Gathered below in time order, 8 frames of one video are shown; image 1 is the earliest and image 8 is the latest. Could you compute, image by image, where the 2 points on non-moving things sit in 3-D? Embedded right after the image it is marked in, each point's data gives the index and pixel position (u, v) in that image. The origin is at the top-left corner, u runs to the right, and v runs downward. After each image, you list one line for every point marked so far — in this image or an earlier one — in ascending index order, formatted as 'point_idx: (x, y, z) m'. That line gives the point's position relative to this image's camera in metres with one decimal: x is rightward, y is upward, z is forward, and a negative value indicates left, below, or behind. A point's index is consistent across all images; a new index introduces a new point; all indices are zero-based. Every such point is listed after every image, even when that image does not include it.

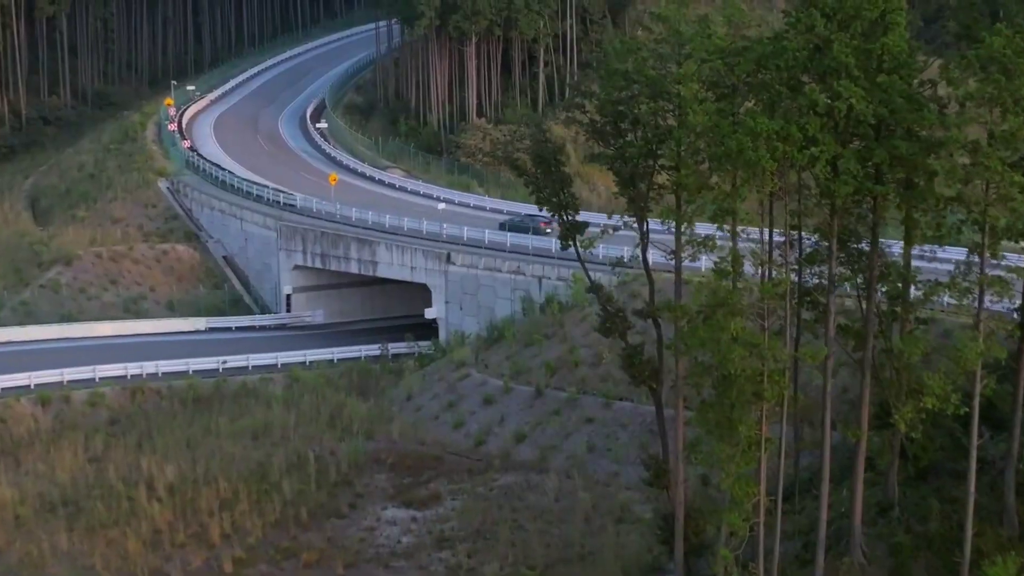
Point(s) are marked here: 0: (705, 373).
0: (+2.5, -1.1, +17.8) m
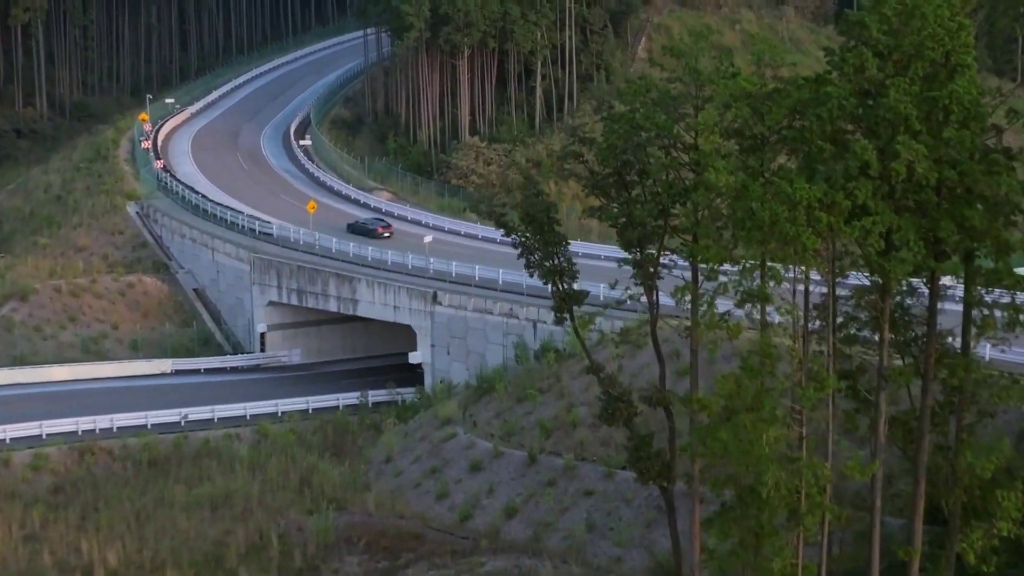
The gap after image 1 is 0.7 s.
0: (+2.3, -2.1, +14.6) m
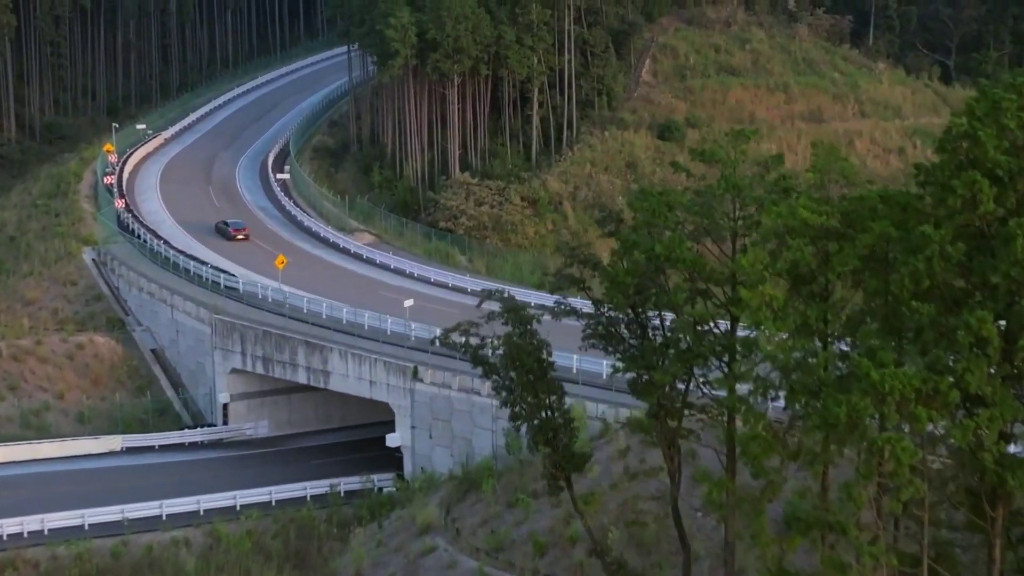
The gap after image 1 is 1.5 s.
0: (+2.1, -3.7, +10.7) m
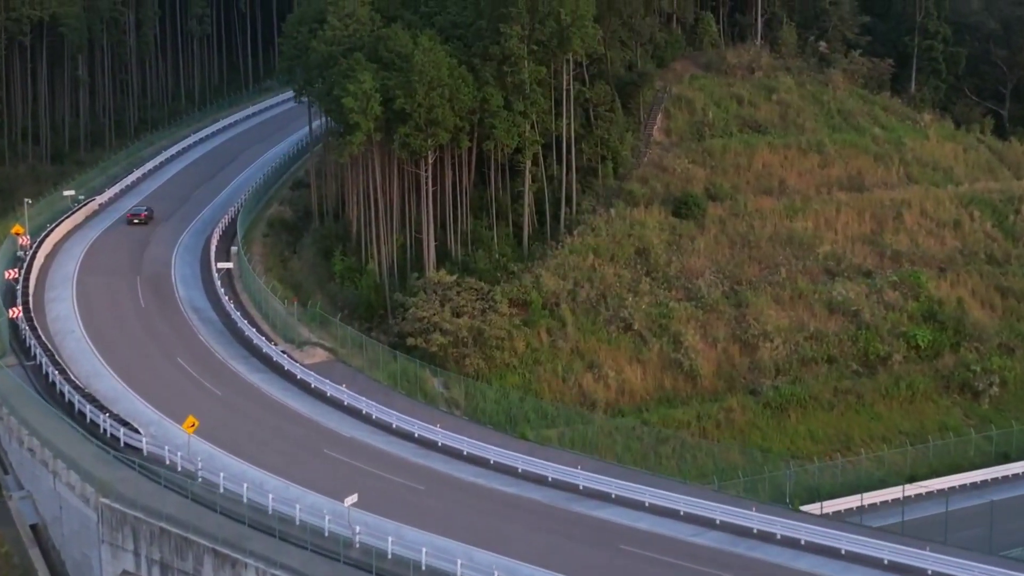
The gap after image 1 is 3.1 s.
0: (+1.7, -6.8, +2.8) m
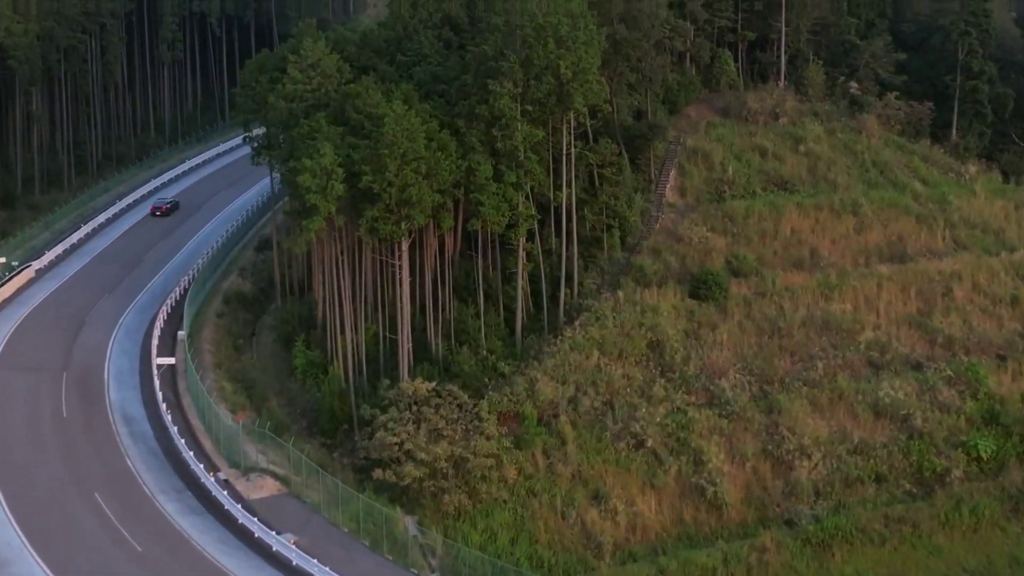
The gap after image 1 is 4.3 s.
0: (+1.5, -9.3, -3.1) m
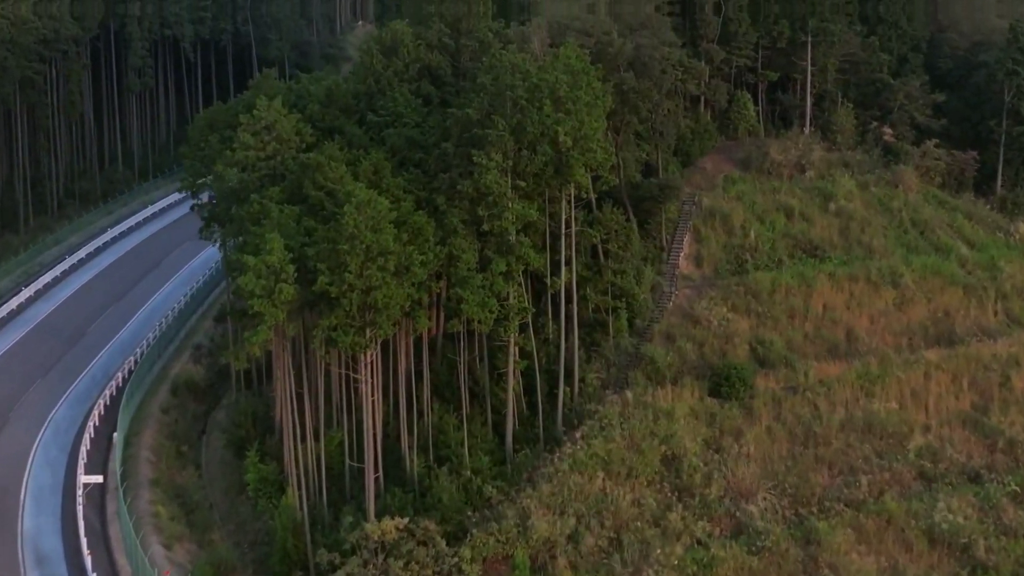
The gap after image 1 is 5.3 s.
0: (+1.3, -11.4, -8.4) m
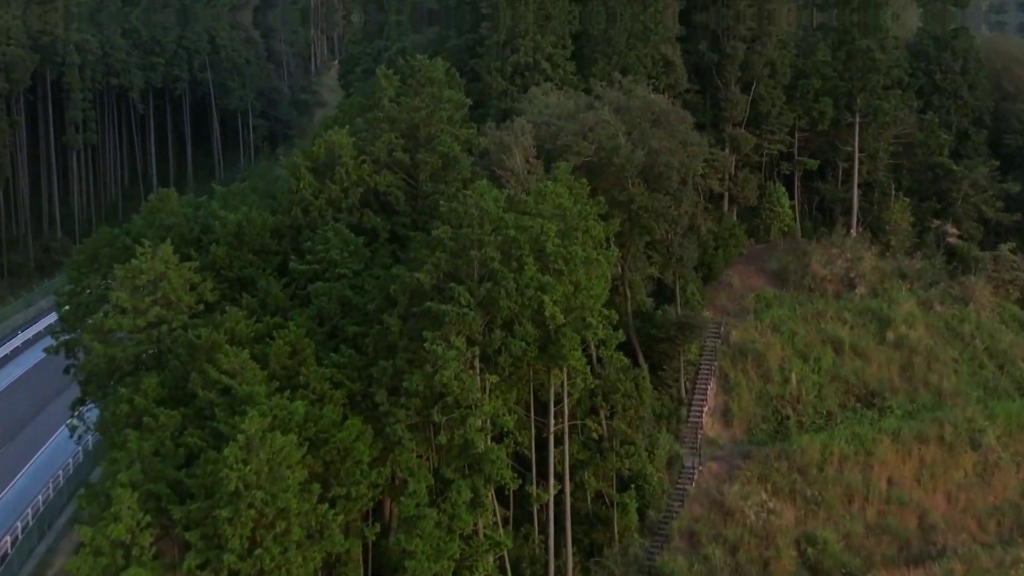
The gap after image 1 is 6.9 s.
0: (+0.8, -14.6, -16.3) m
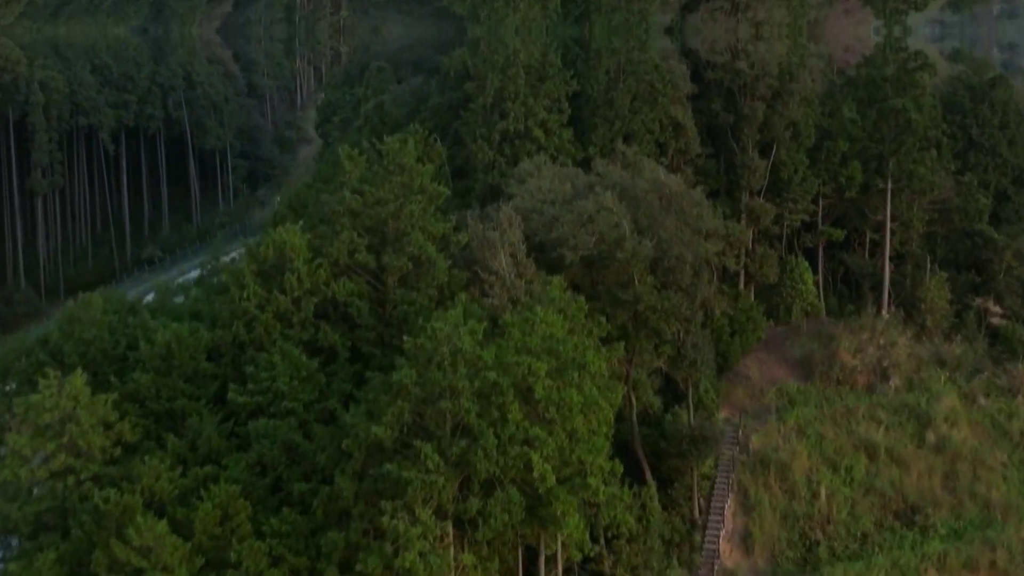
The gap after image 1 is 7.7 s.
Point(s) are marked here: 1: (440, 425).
0: (+0.5, -16.1, -20.3) m
1: (-0.9, -1.6, +16.3) m
